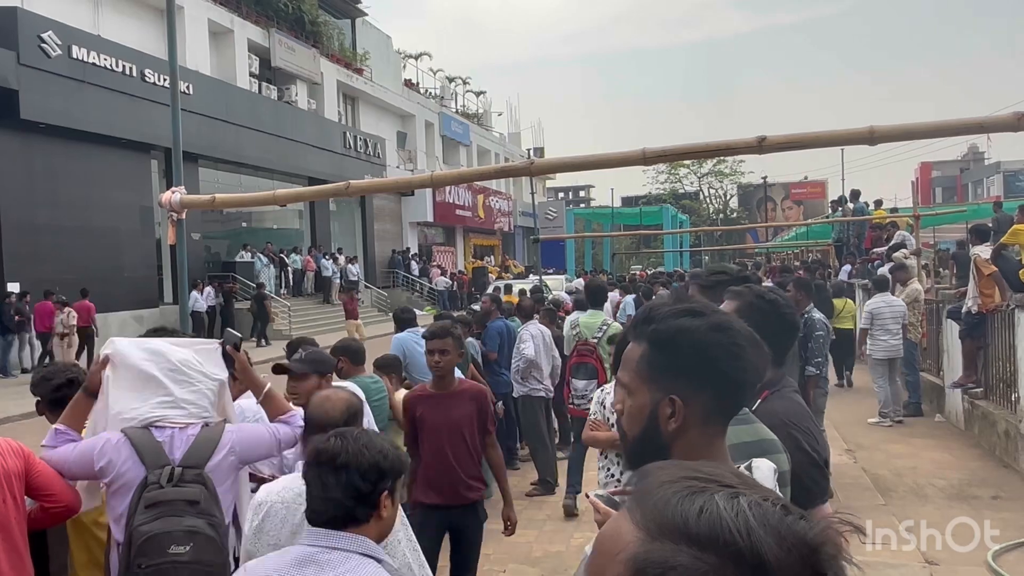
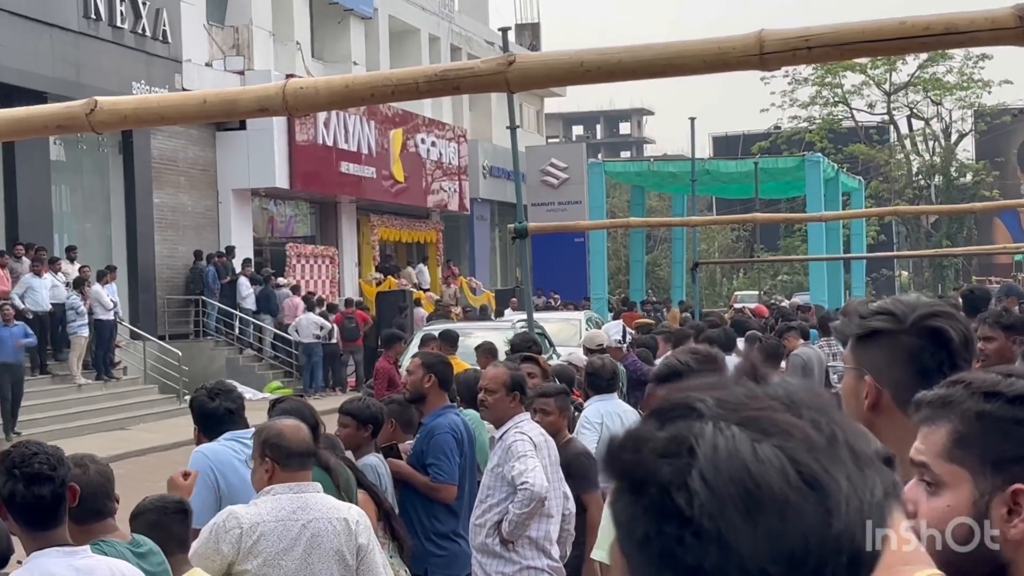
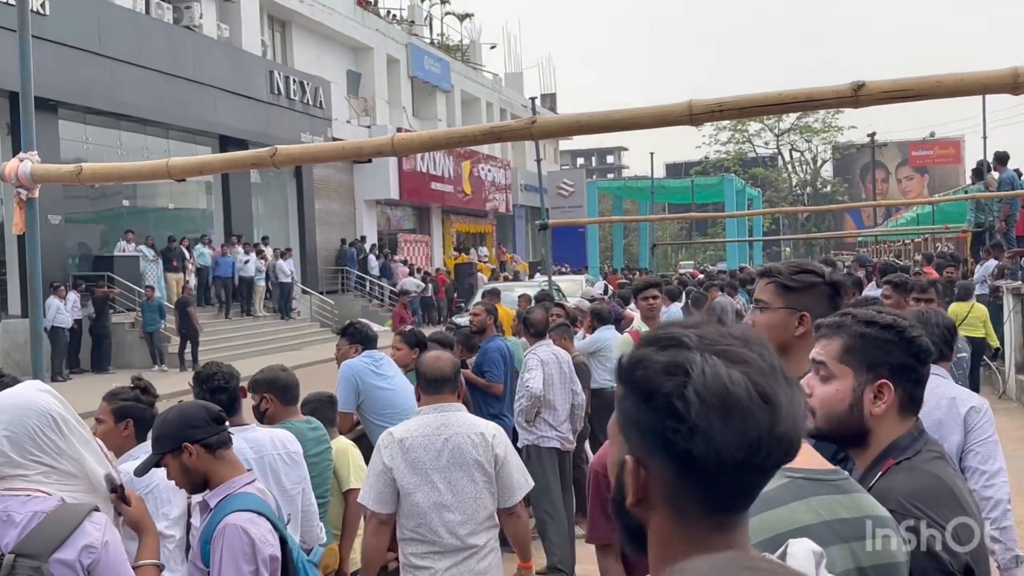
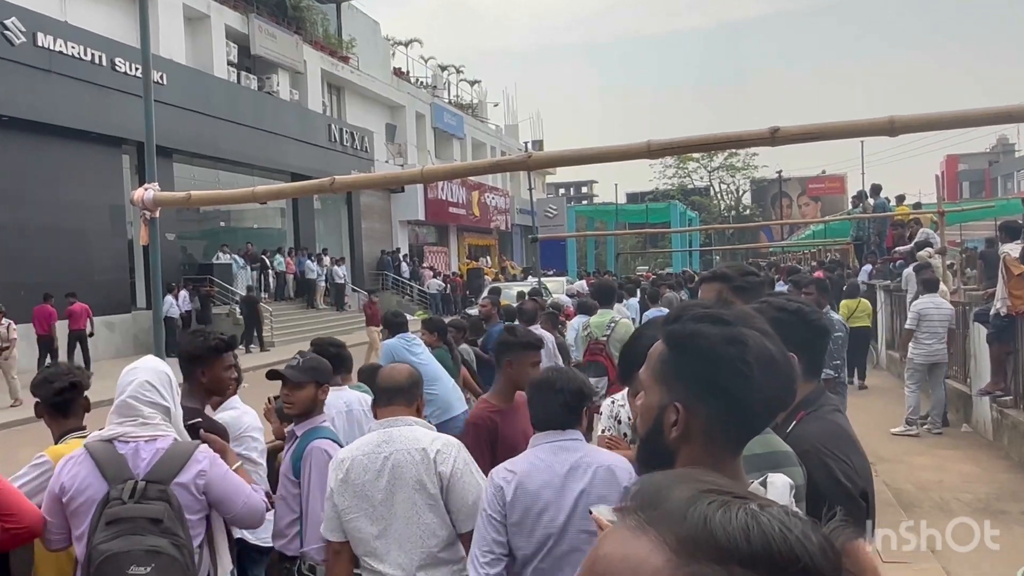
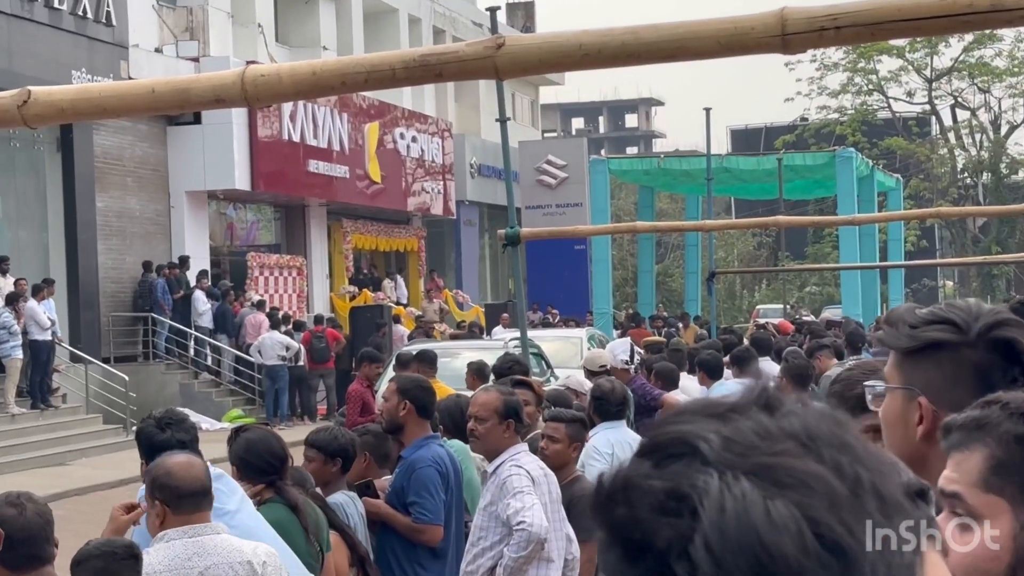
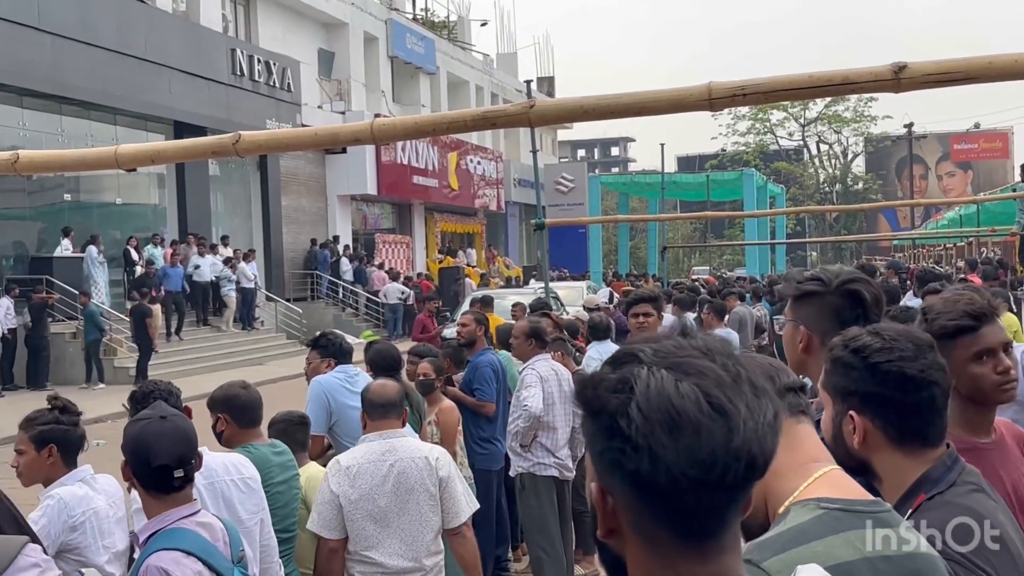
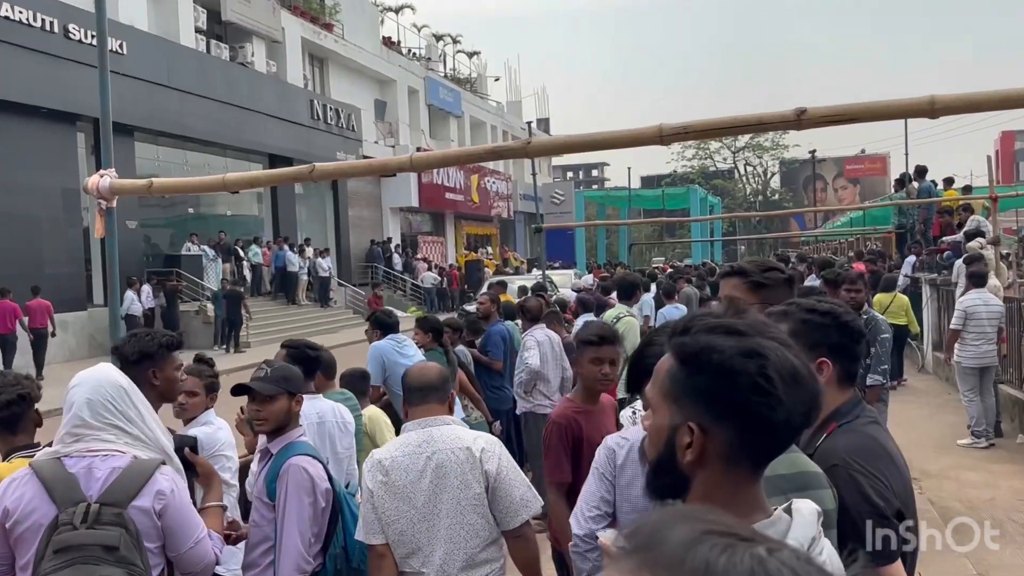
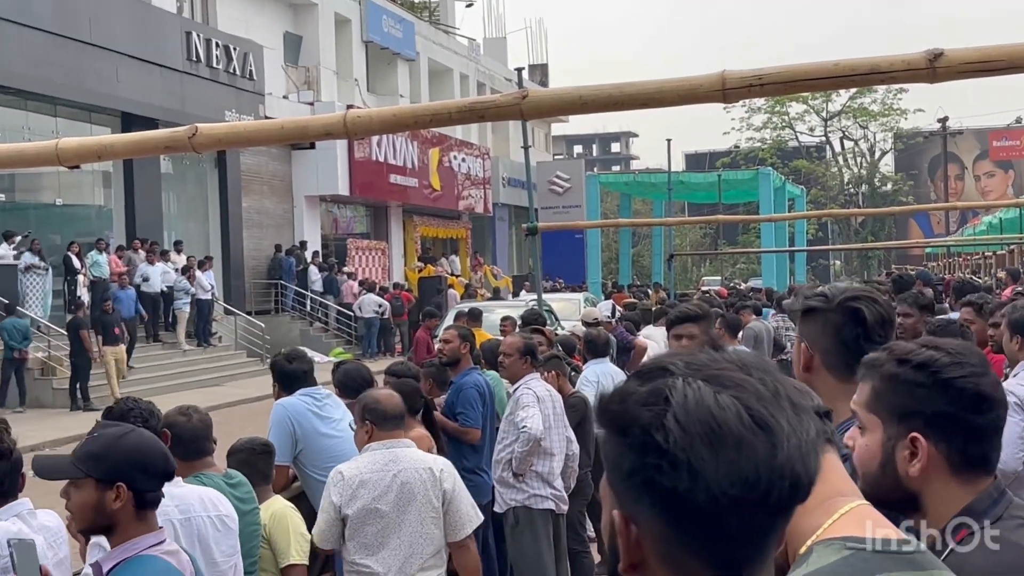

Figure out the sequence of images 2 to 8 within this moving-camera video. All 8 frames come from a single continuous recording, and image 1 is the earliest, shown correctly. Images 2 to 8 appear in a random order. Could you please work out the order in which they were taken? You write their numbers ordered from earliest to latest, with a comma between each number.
4, 7, 3, 6, 8, 2, 5
